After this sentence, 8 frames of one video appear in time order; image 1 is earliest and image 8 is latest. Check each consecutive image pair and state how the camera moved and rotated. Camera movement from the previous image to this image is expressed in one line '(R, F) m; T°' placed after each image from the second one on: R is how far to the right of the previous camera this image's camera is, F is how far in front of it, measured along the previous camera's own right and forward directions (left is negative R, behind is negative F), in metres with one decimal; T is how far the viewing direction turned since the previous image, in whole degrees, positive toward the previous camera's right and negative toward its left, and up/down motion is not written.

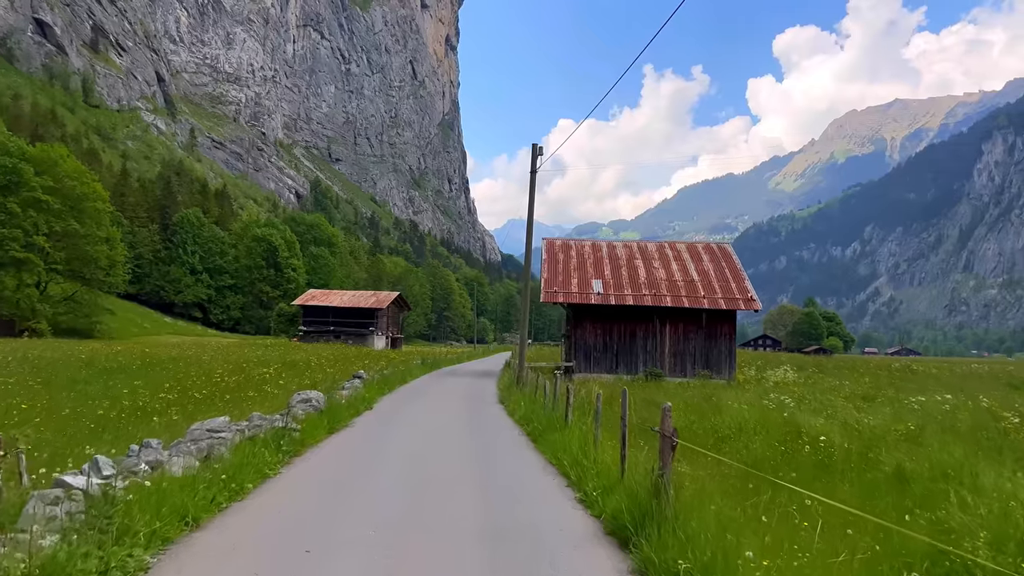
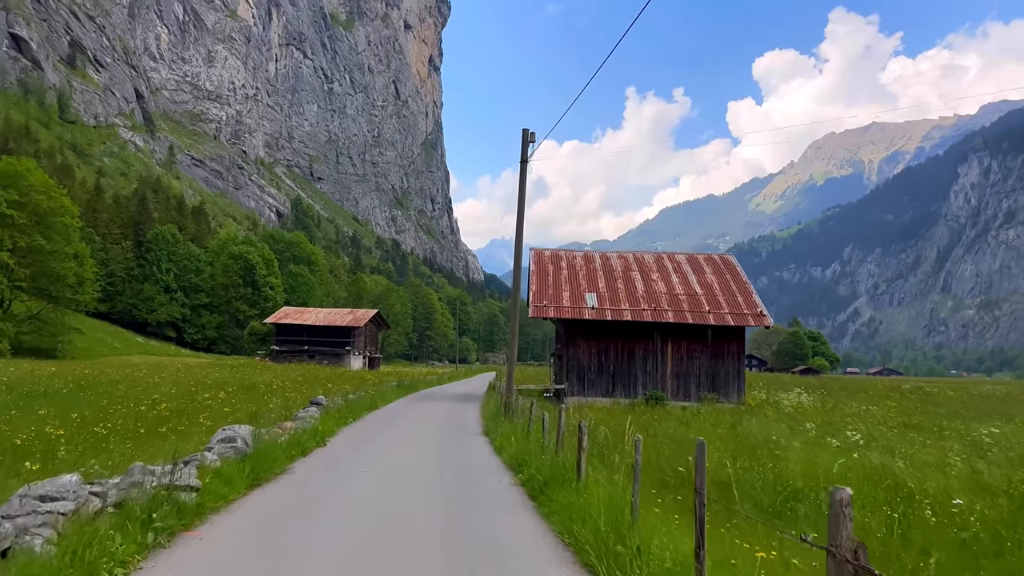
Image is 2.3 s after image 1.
(-0.1, +3.2) m; +1°
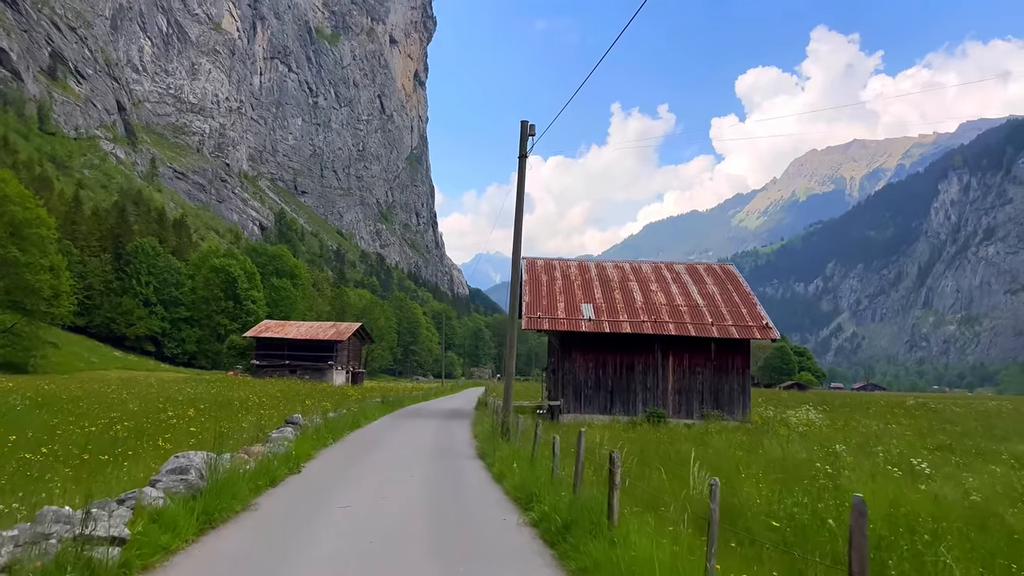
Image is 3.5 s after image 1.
(-0.3, +1.6) m; +1°
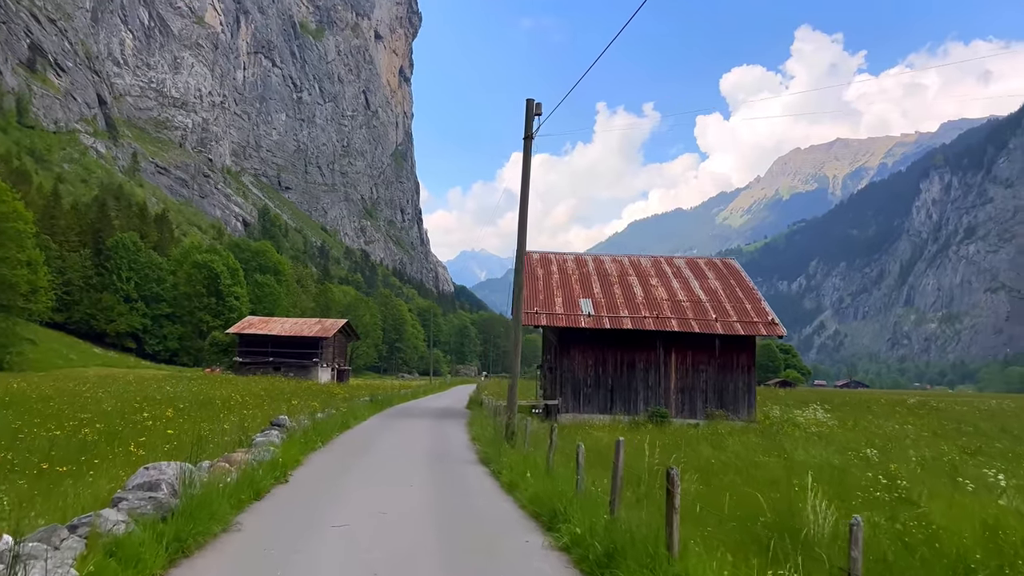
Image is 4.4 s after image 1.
(-0.4, +1.2) m; +1°
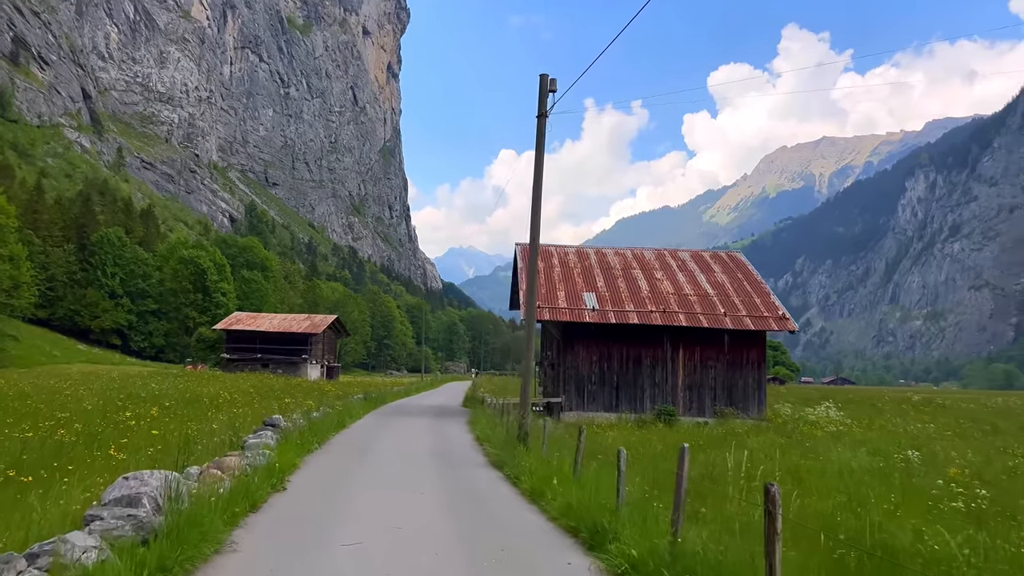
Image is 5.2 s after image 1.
(-0.4, +1.0) m; +1°
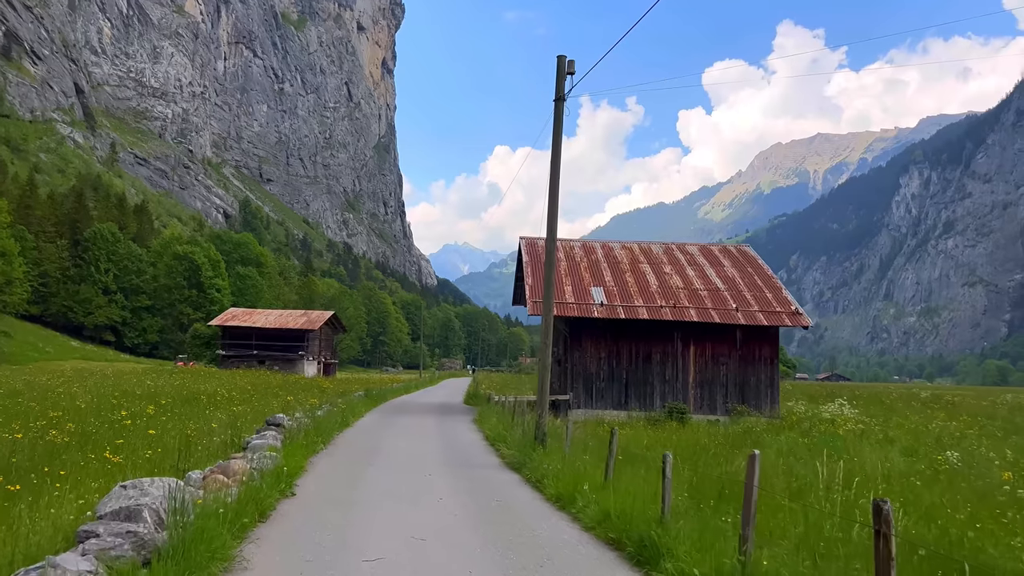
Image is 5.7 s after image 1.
(-0.3, +0.7) m; 0°
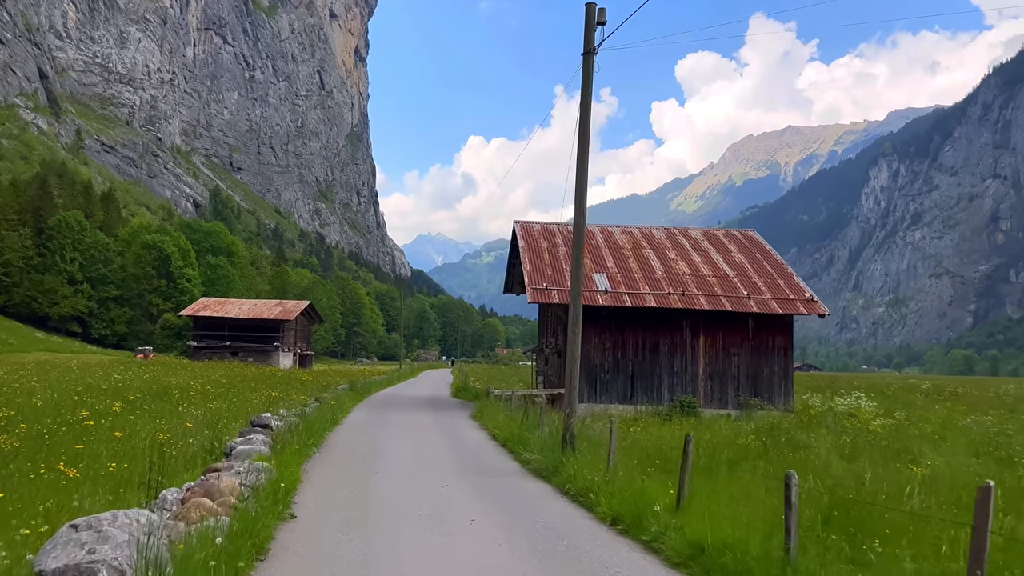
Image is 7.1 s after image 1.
(-0.7, +1.7) m; +2°
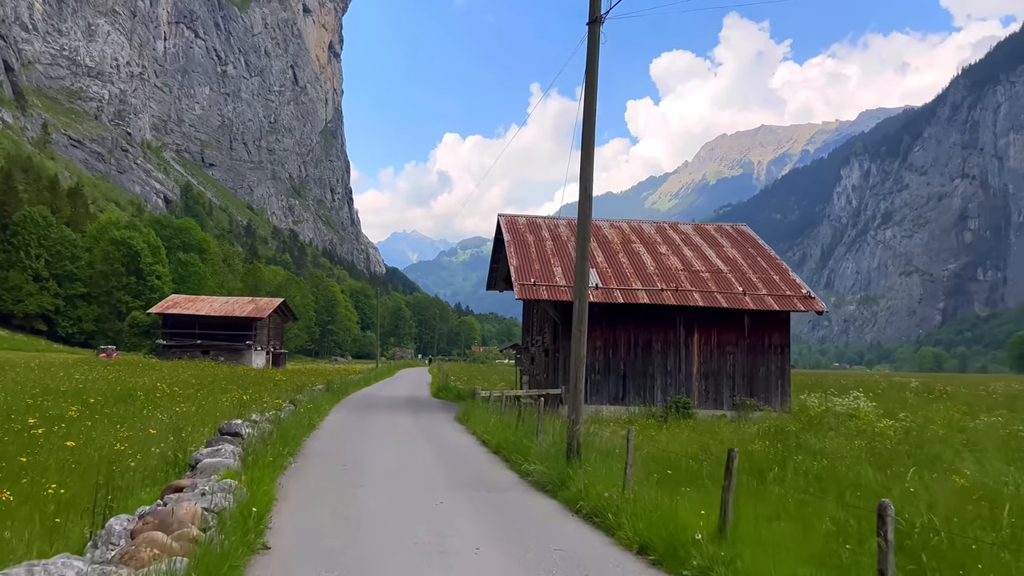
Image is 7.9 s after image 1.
(-0.3, +1.1) m; +2°
